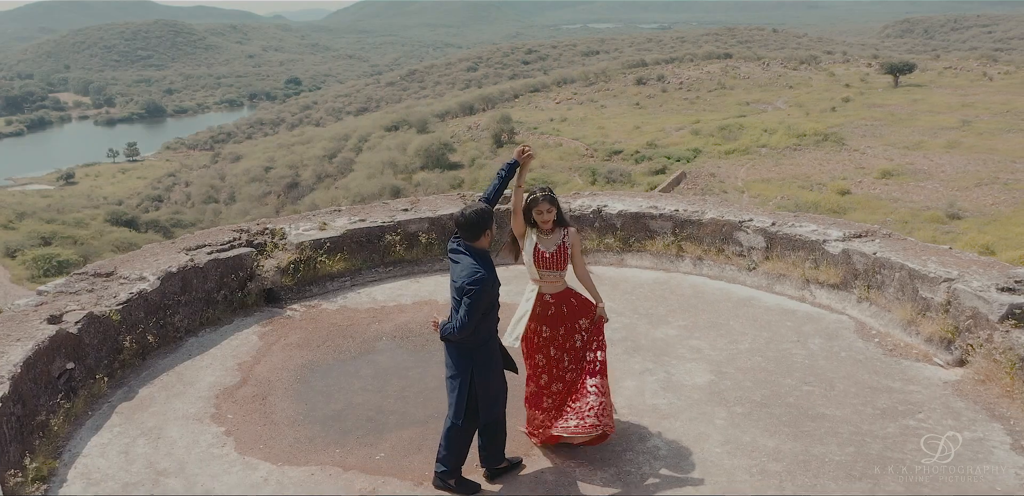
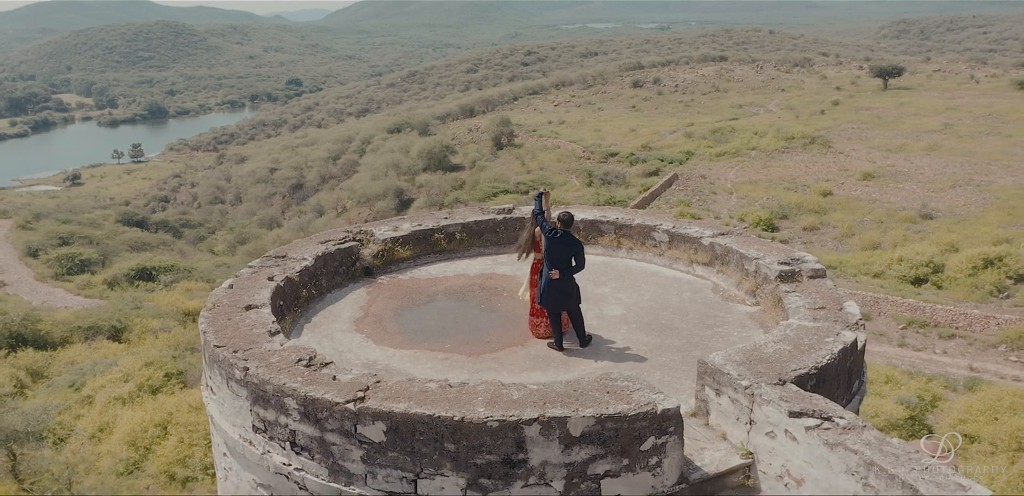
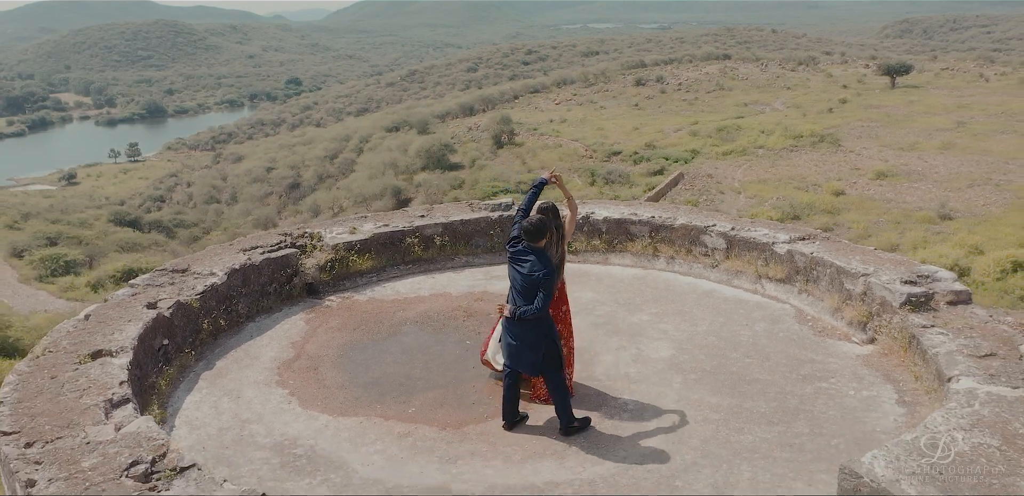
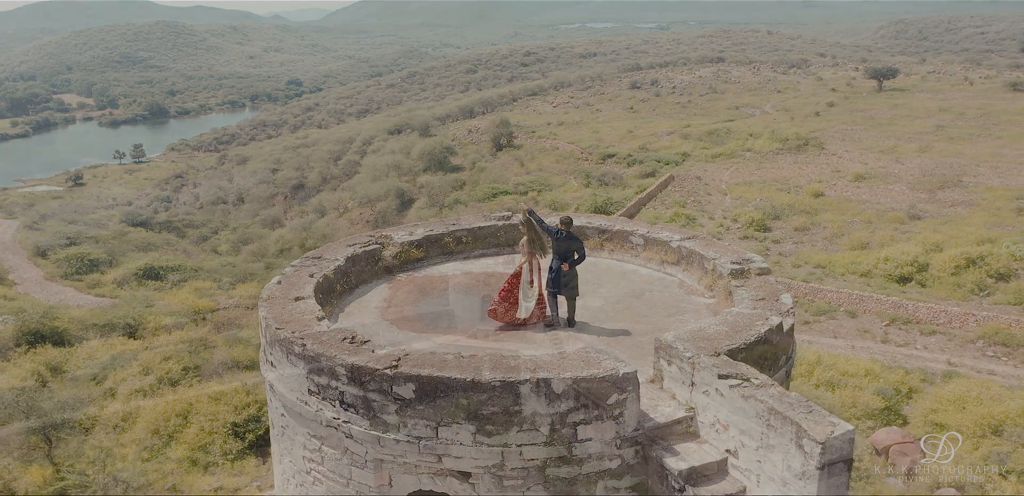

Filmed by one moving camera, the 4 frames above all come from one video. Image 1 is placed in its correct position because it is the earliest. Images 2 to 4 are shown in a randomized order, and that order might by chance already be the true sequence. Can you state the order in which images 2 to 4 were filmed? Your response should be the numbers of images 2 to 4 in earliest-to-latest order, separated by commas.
3, 2, 4
